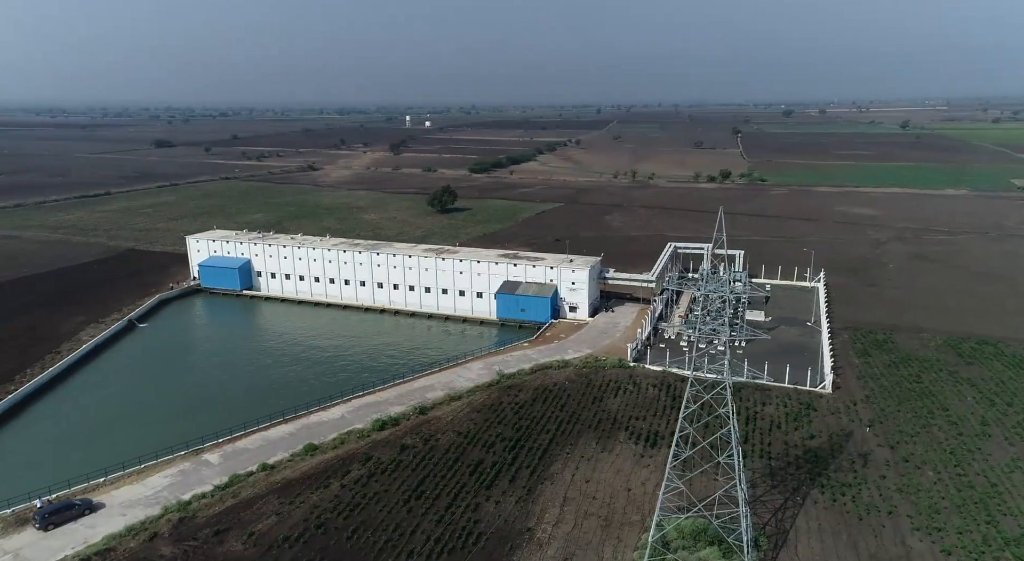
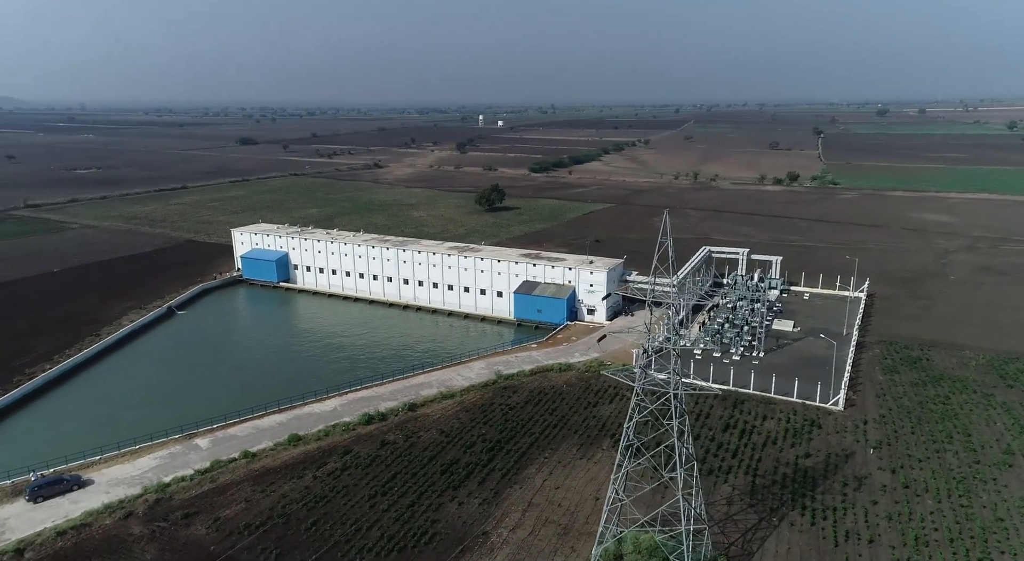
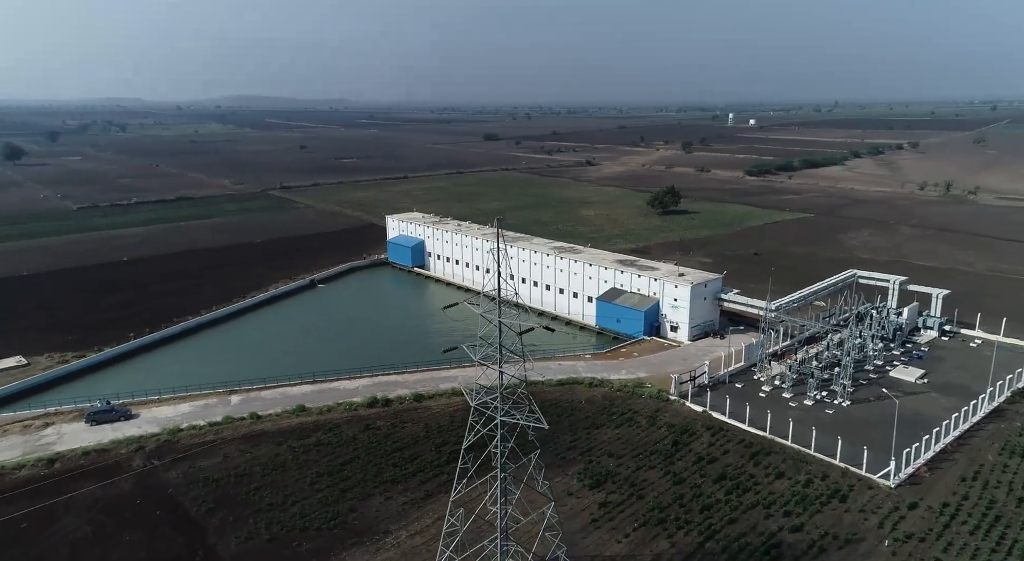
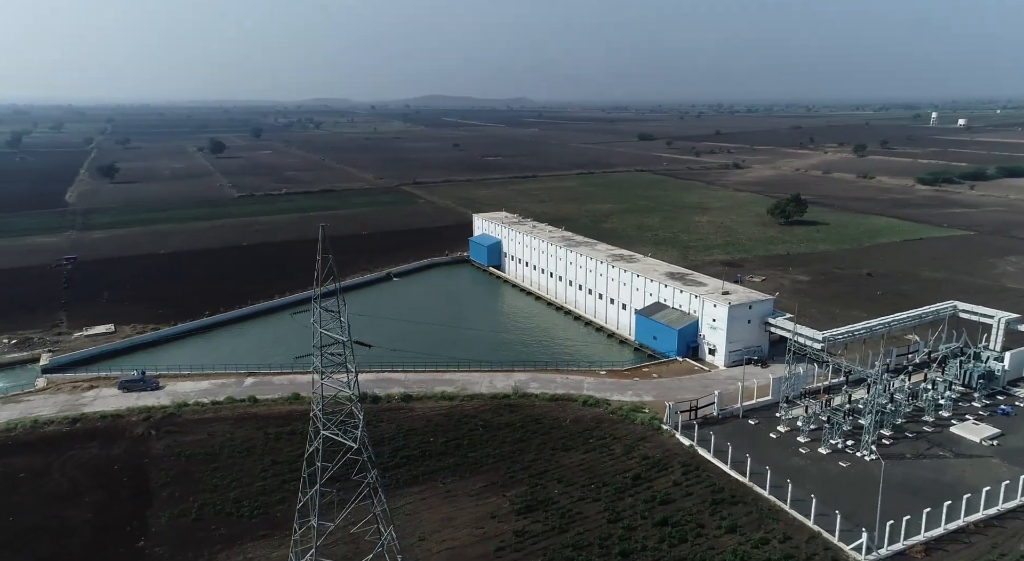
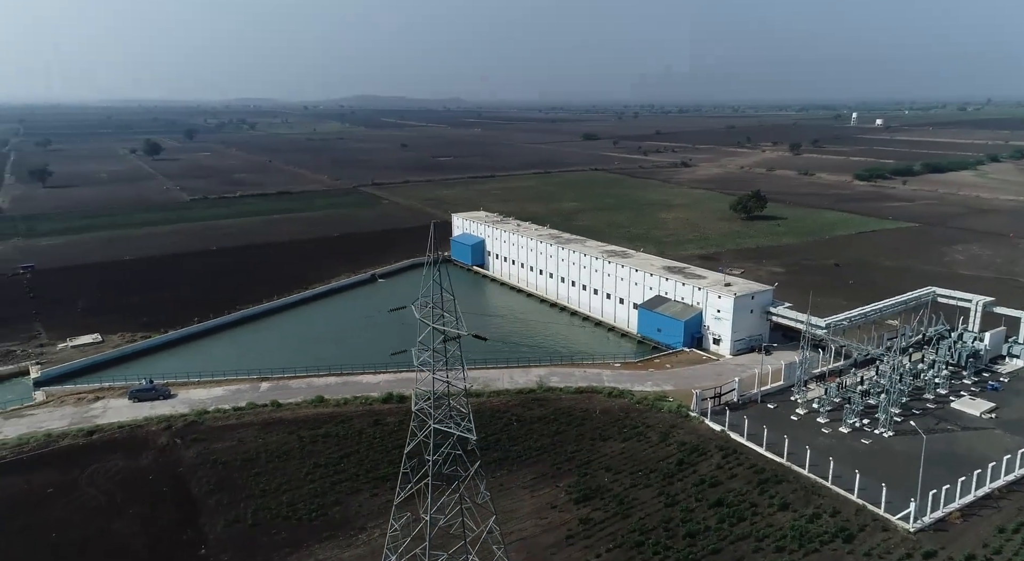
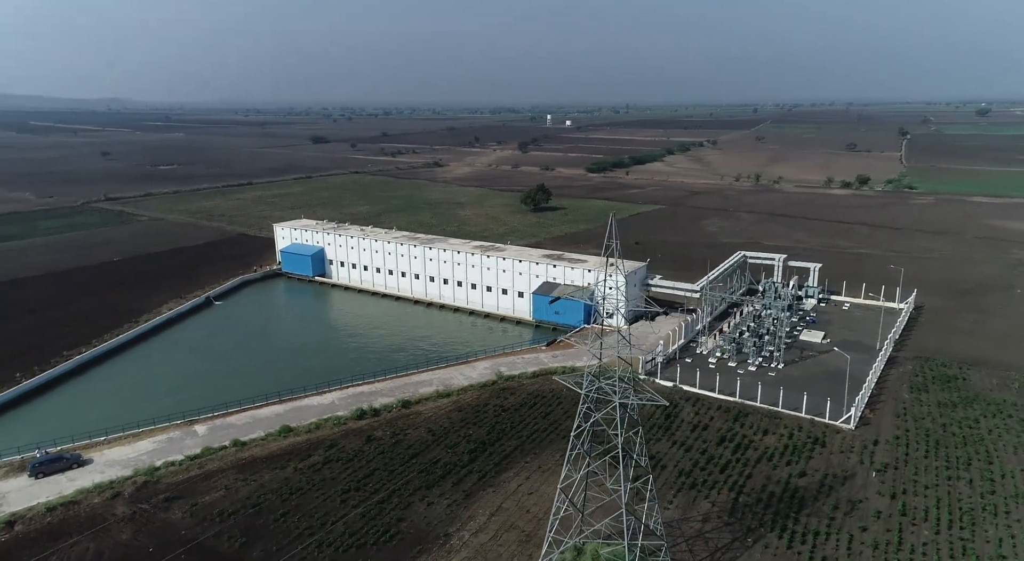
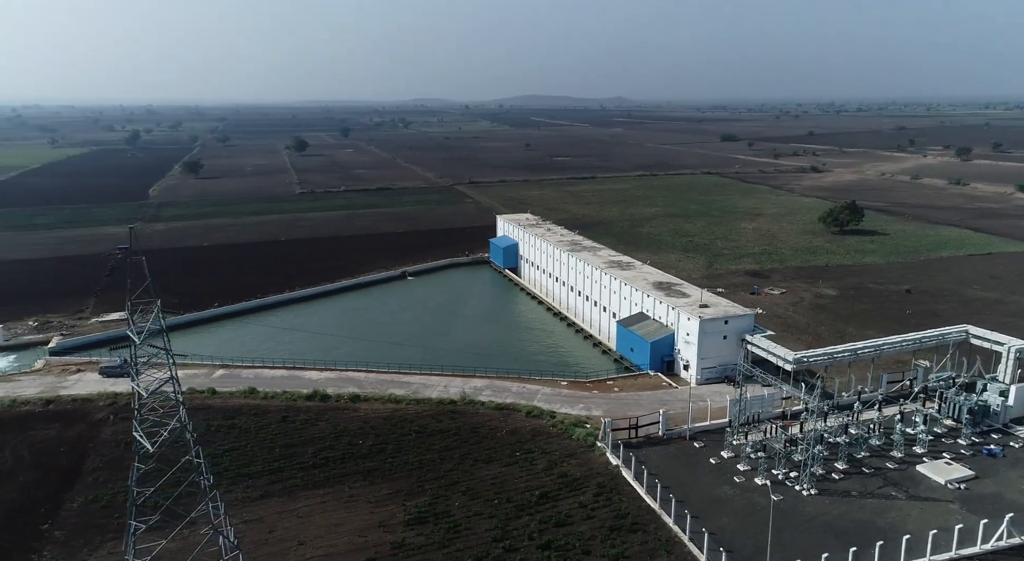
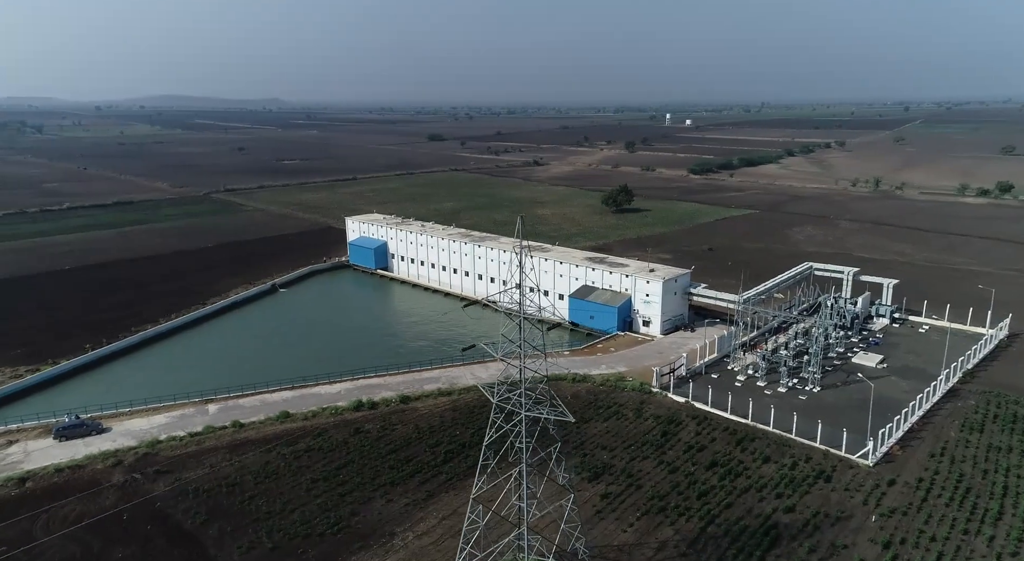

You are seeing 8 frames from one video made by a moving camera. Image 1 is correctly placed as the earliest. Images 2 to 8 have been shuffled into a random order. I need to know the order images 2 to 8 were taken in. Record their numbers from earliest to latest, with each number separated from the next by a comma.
2, 6, 8, 3, 5, 4, 7
